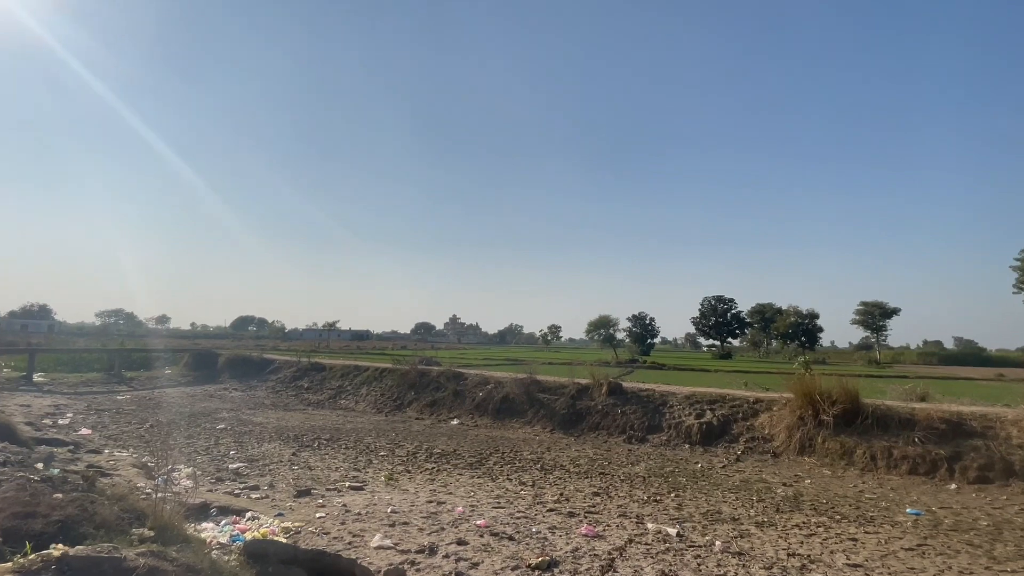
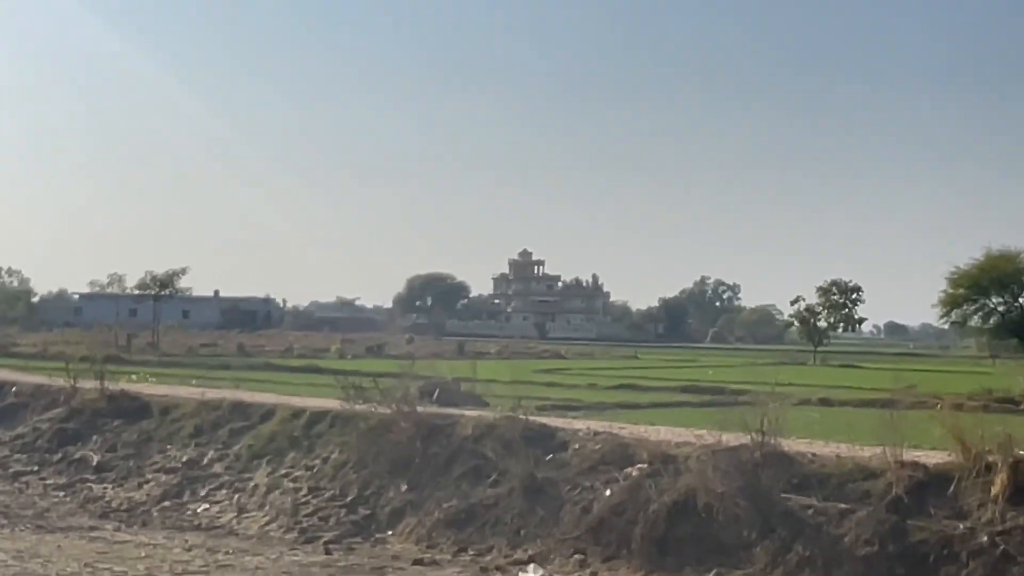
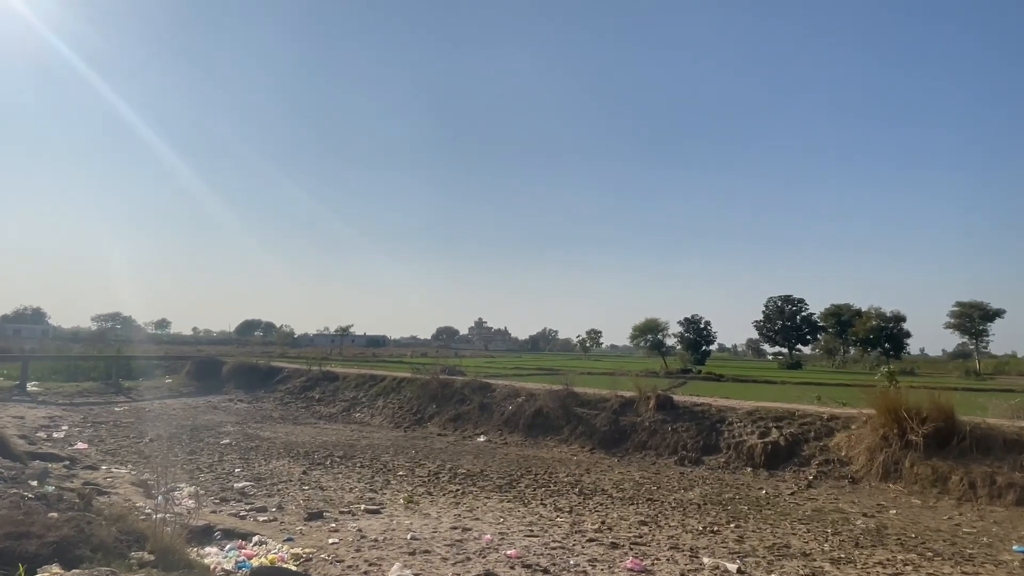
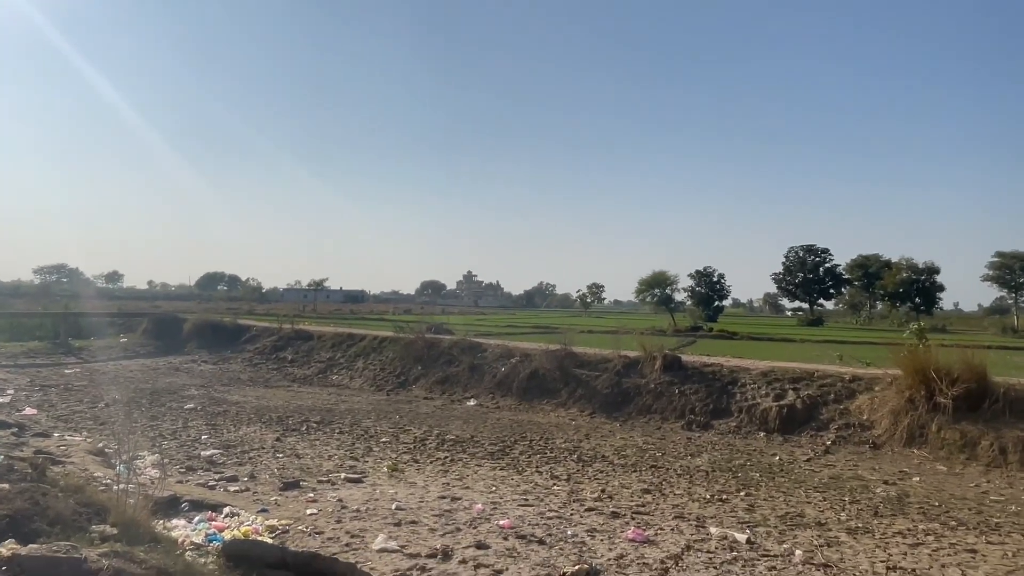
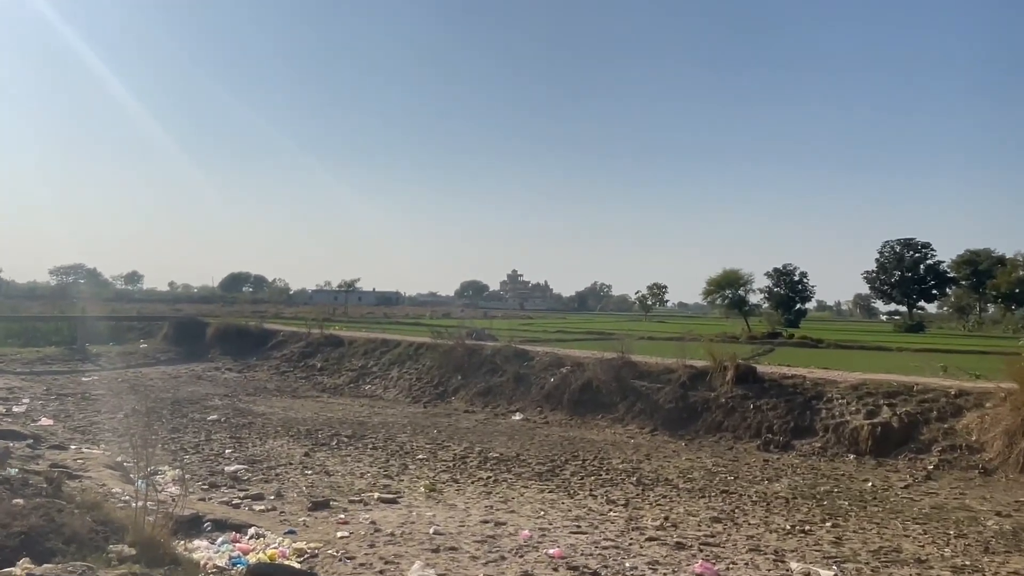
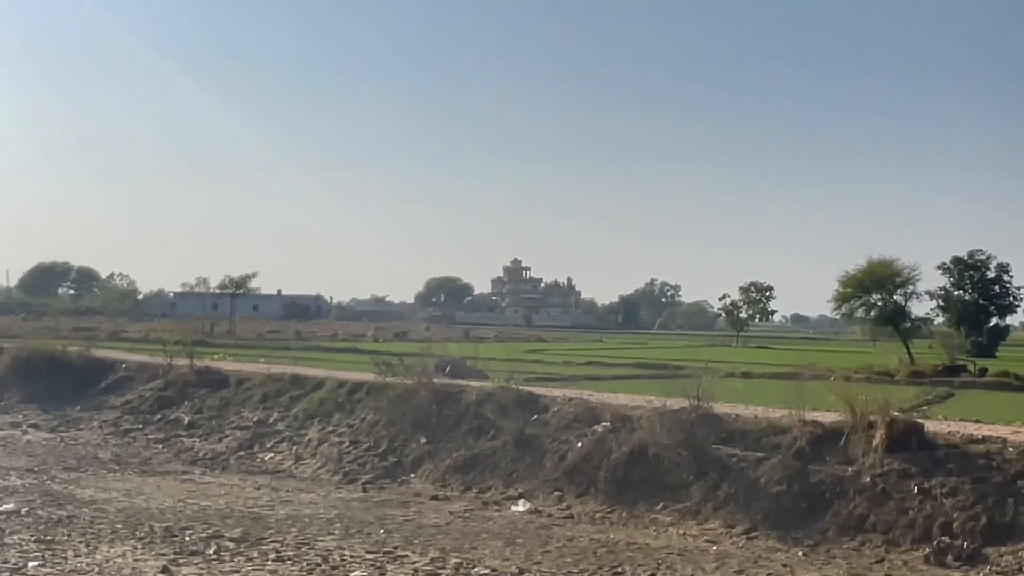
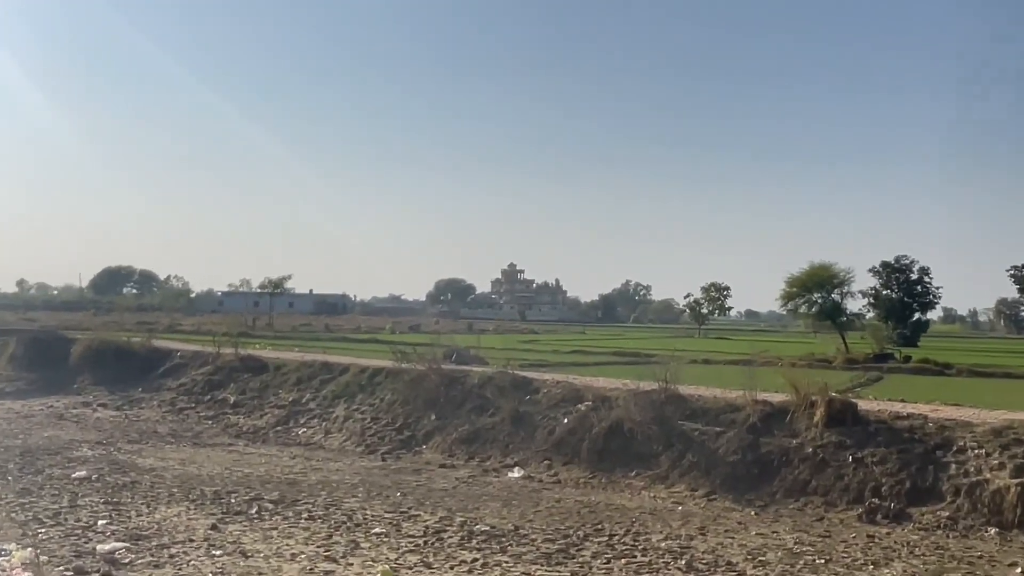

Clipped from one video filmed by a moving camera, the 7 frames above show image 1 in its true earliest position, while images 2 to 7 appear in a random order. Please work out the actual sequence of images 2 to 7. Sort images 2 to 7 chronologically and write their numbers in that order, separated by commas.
3, 4, 5, 7, 6, 2
